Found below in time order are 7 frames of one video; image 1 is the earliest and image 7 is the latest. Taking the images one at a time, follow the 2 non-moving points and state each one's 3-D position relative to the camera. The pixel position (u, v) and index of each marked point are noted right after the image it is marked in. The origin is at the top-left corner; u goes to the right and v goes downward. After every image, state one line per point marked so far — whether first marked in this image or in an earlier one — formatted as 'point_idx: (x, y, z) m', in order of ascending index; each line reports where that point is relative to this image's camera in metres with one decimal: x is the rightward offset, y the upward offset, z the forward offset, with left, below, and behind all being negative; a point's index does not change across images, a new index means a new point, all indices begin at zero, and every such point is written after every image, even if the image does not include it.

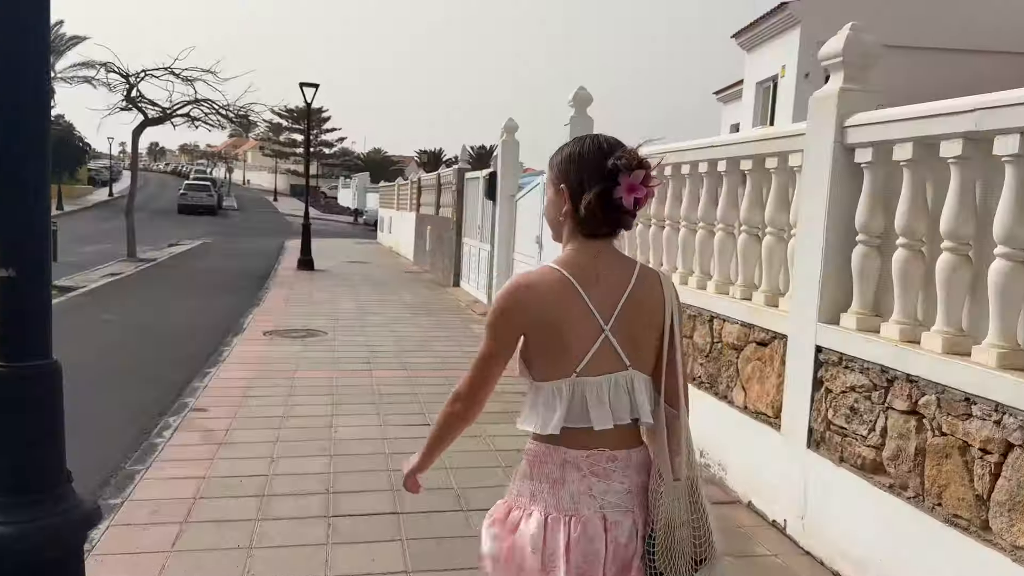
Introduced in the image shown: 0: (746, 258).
0: (+1.5, +0.2, +4.9) m
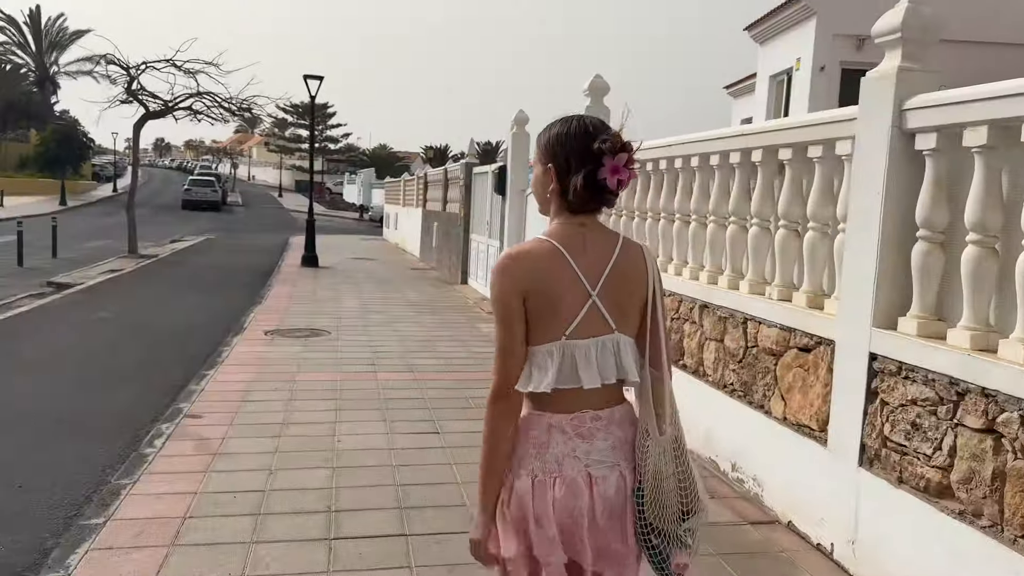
0: (+1.6, +0.2, +4.5) m
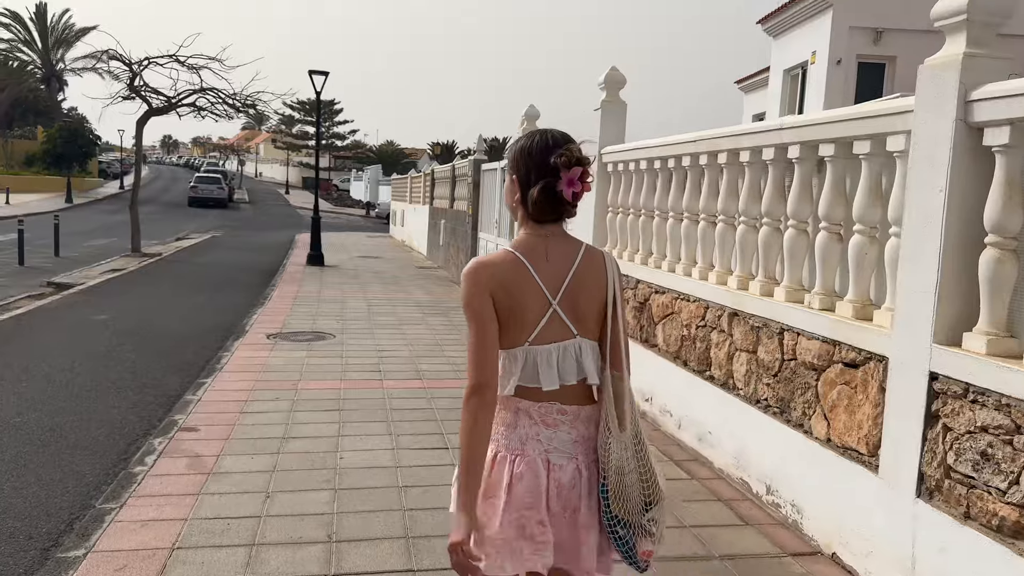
0: (+1.6, +0.1, +4.1) m
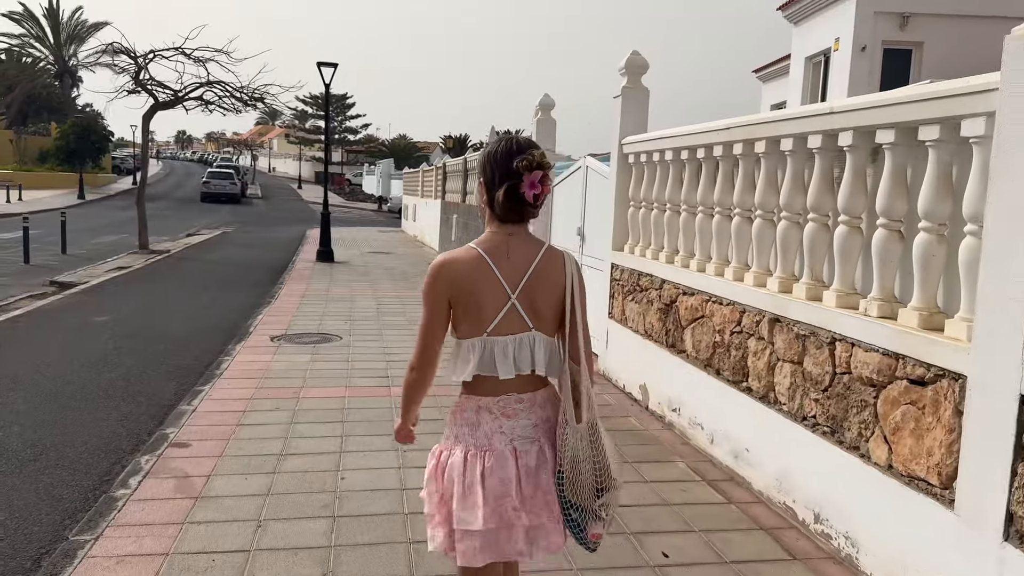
0: (+1.7, +0.1, +3.7) m
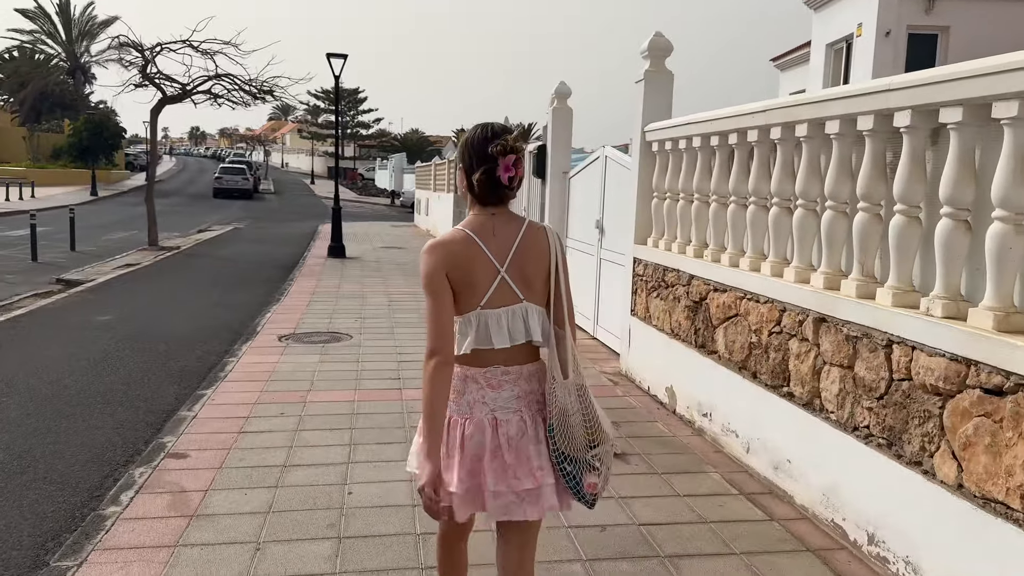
0: (+1.8, +0.1, +3.3) m
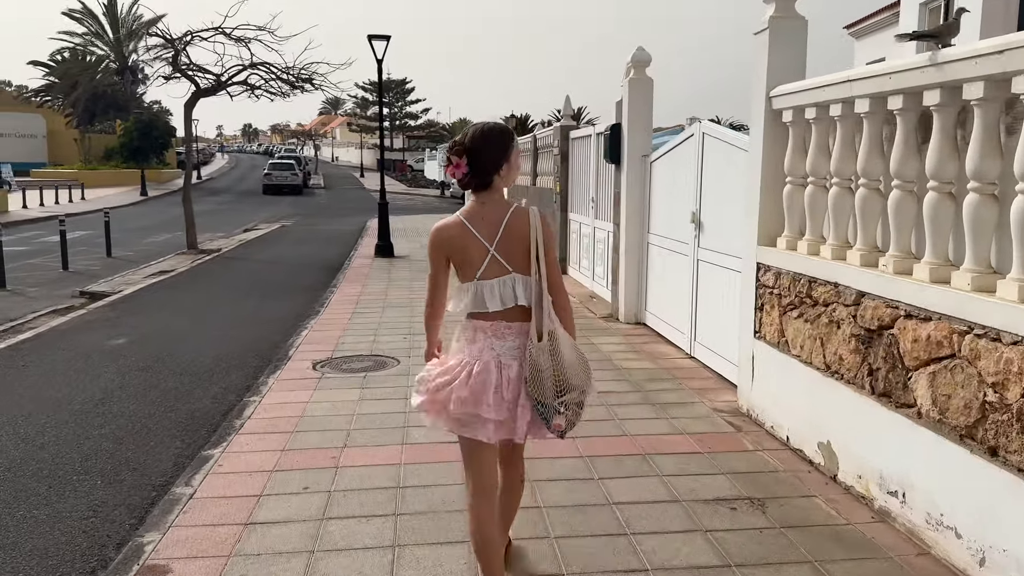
0: (+2.2, 0.0, +1.7) m
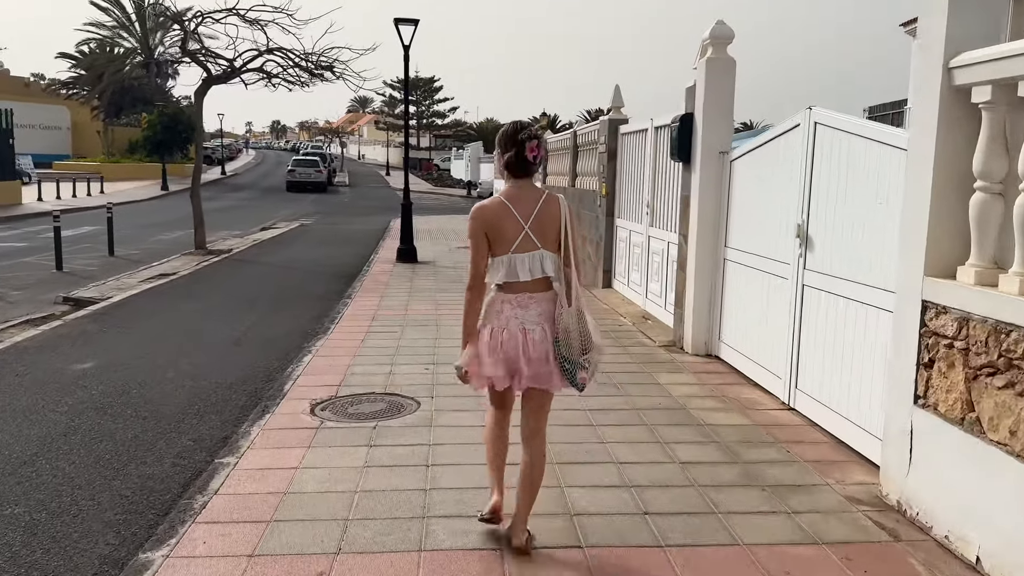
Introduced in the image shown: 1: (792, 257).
0: (+2.4, -0.2, +0.2) m
1: (+1.9, +0.2, +5.4) m
